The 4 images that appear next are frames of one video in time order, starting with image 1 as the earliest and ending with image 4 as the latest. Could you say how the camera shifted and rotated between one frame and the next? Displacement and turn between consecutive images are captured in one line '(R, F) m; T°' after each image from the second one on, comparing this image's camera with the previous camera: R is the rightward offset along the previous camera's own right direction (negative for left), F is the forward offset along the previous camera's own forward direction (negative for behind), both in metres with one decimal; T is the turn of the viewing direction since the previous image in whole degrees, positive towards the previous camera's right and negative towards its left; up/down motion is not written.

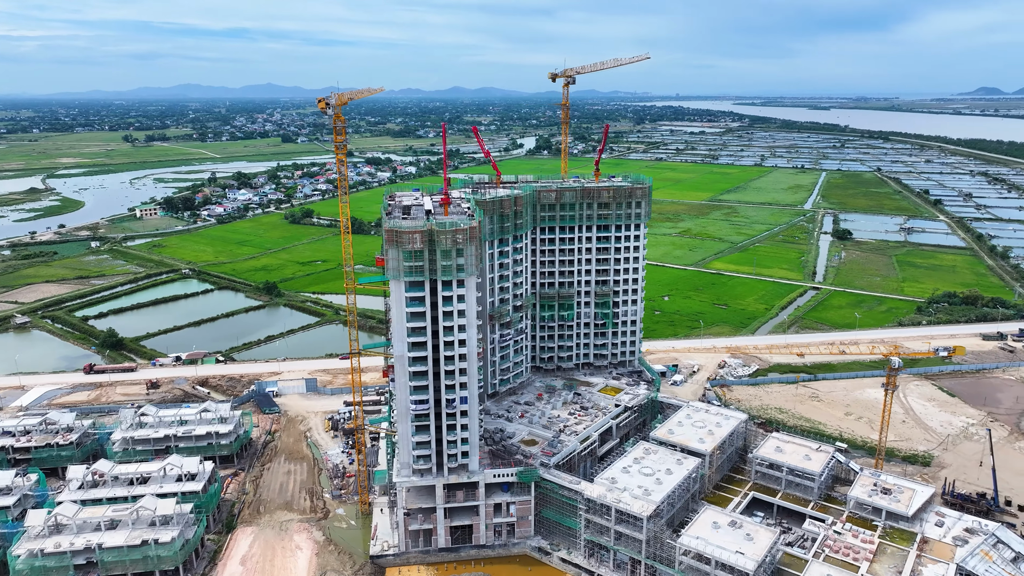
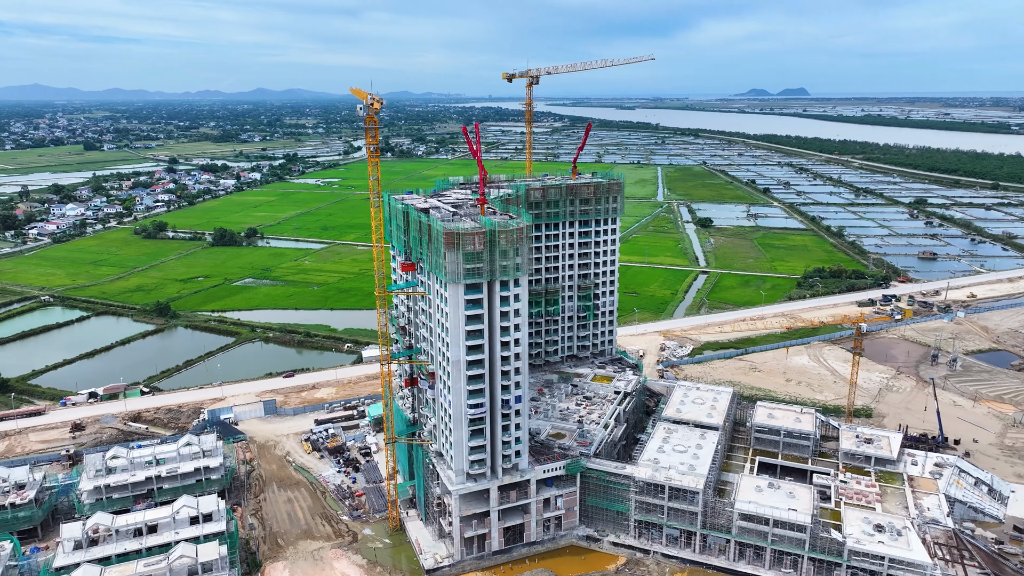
(-16.5, +1.5) m; +14°
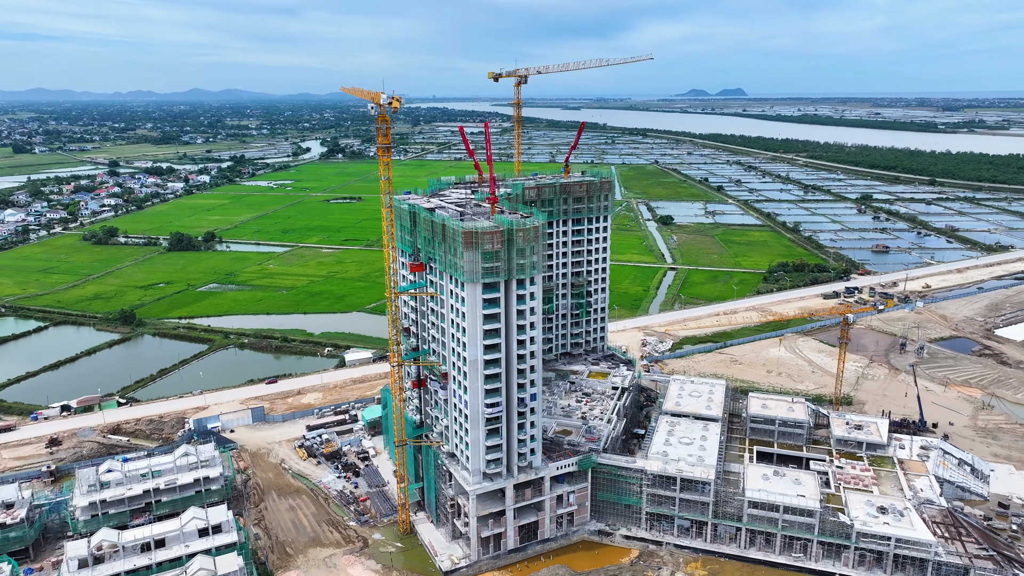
(-4.9, +0.1) m; +4°
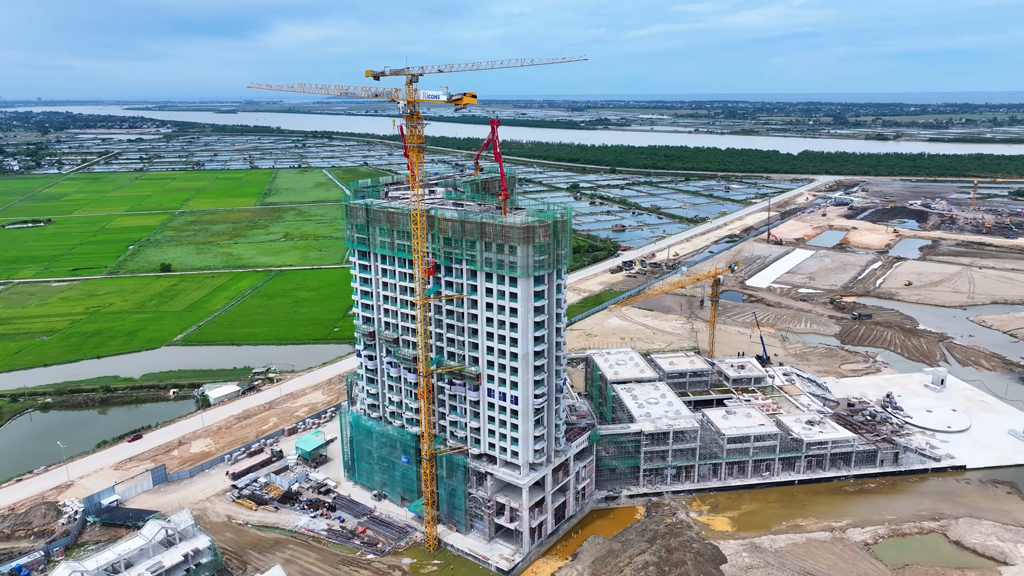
(-25.8, +4.8) m; +26°
